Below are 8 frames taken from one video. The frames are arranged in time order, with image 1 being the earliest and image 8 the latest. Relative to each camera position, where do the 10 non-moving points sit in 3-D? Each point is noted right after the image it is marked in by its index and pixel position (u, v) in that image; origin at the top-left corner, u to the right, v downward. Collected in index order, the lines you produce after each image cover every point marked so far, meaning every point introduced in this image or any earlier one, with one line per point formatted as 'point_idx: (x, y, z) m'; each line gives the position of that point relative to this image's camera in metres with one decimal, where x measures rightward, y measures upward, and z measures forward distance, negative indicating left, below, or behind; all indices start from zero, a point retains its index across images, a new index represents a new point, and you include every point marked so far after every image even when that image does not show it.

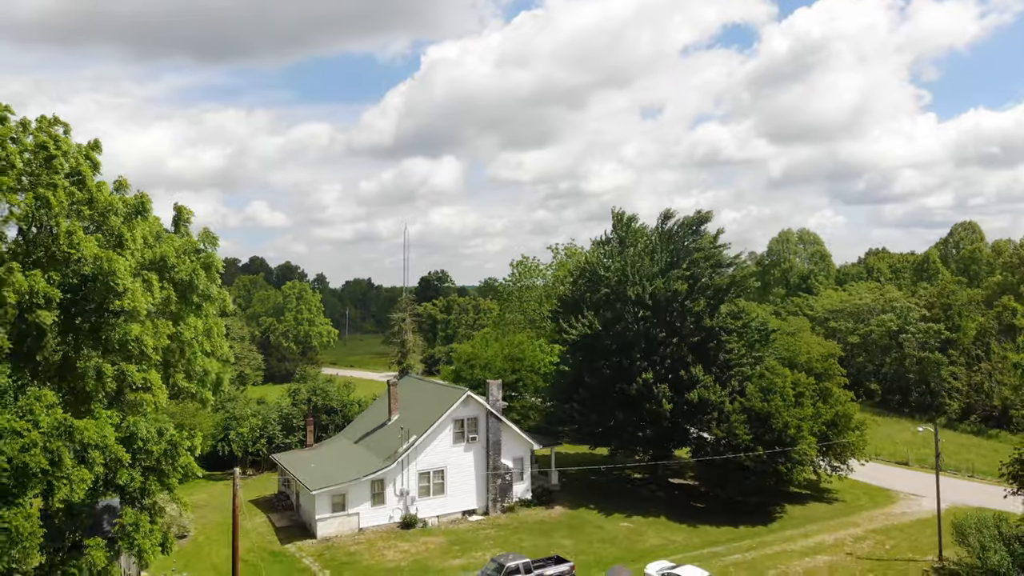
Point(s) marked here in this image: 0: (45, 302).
0: (-7.6, -0.3, +14.1) m
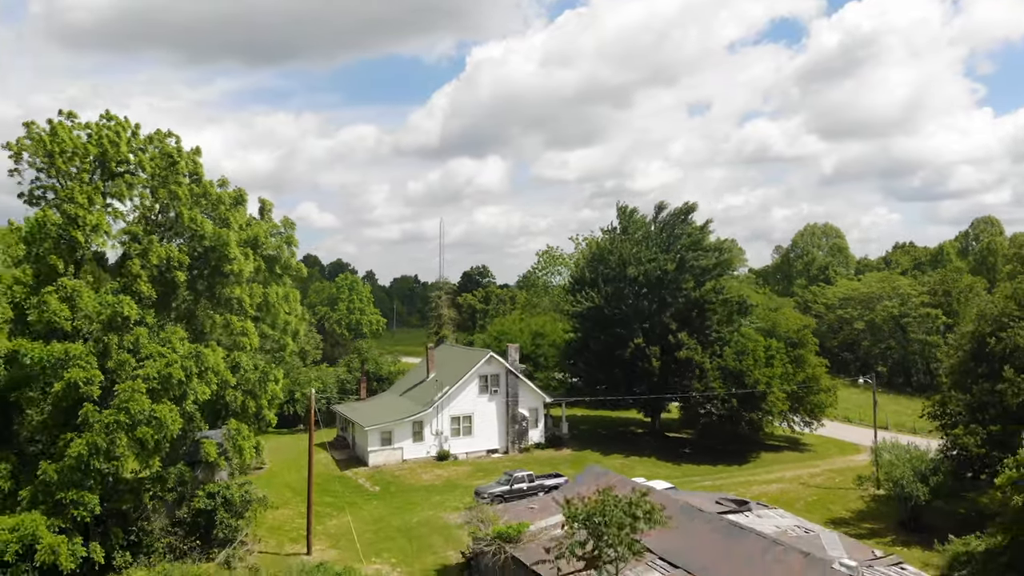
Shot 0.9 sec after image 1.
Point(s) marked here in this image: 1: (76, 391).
0: (-7.6, +0.4, +19.7) m
1: (-8.5, -2.1, +17.2) m
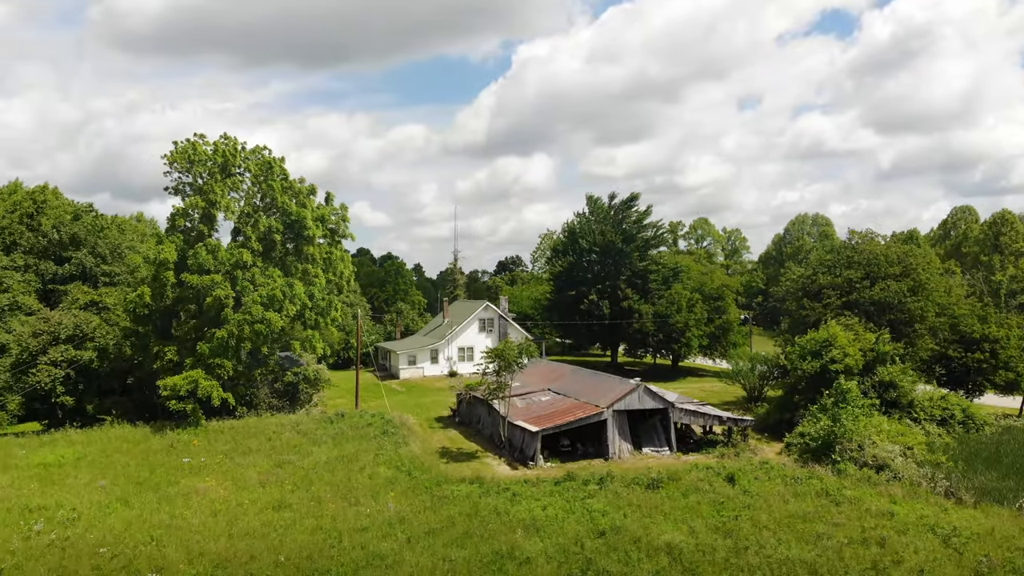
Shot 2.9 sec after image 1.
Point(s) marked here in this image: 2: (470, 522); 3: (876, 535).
0: (-8.7, +2.0, +31.6) m
1: (-9.7, -0.5, +29.1) m
2: (-0.7, -4.5, +16.2) m
3: (+6.9, -4.6, +16.1) m
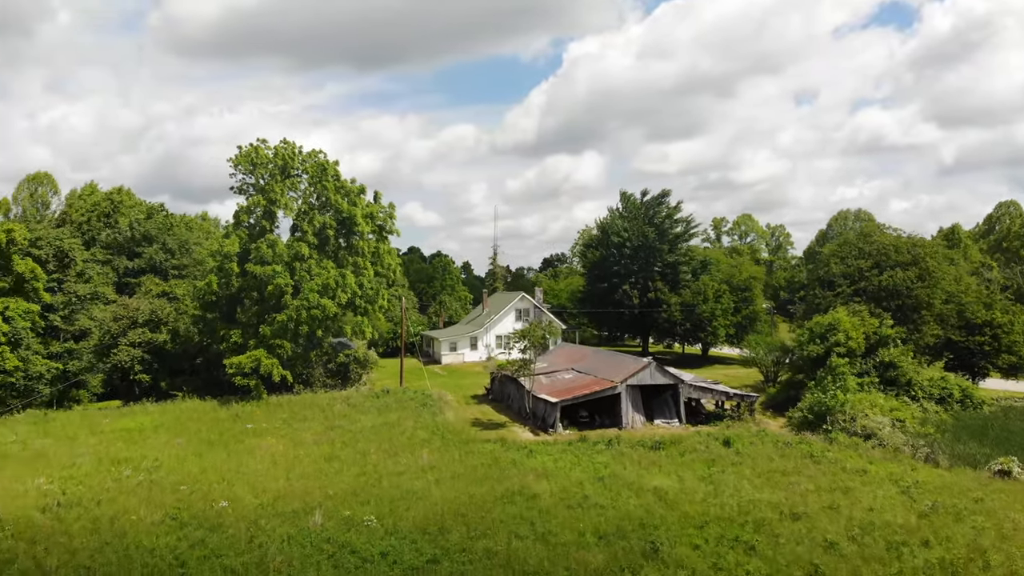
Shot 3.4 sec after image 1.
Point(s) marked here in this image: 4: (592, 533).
0: (-7.5, +2.4, +34.8) m
1: (-8.6, -0.1, +32.4) m
2: (-0.4, -4.1, +19.0) m
3: (+7.2, -4.2, +18.5) m
4: (+1.4, -4.1, +14.1) m
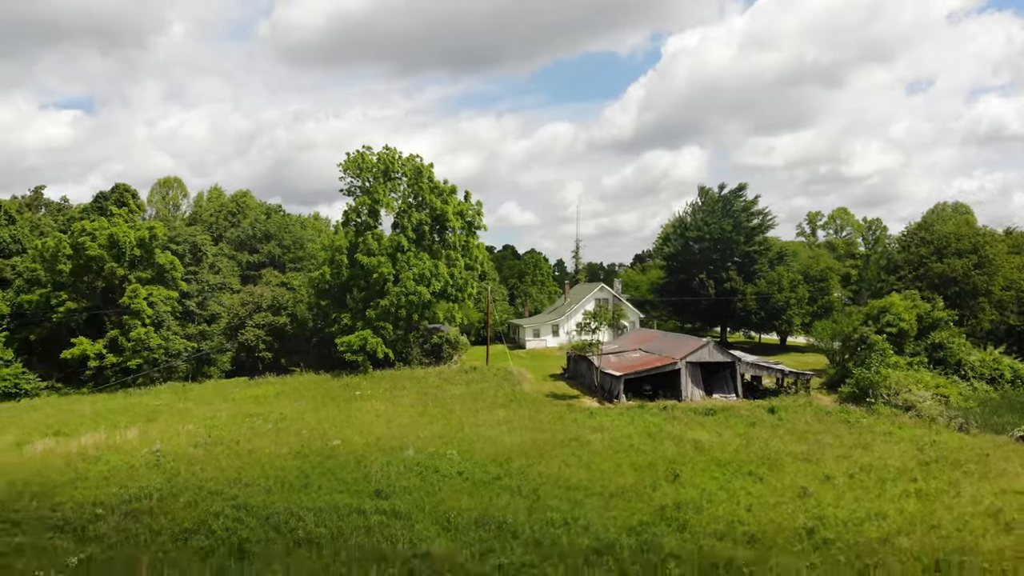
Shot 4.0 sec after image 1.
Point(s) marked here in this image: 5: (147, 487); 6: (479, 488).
0: (-4.1, +2.9, +38.9) m
1: (-5.5, +0.4, +36.6) m
2: (+1.2, -3.6, +22.4) m
3: (+8.7, -3.7, +21.0) m
4: (+2.4, -3.6, +17.3) m
5: (-6.7, -3.7, +16.1) m
6: (-0.5, -3.5, +15.2) m
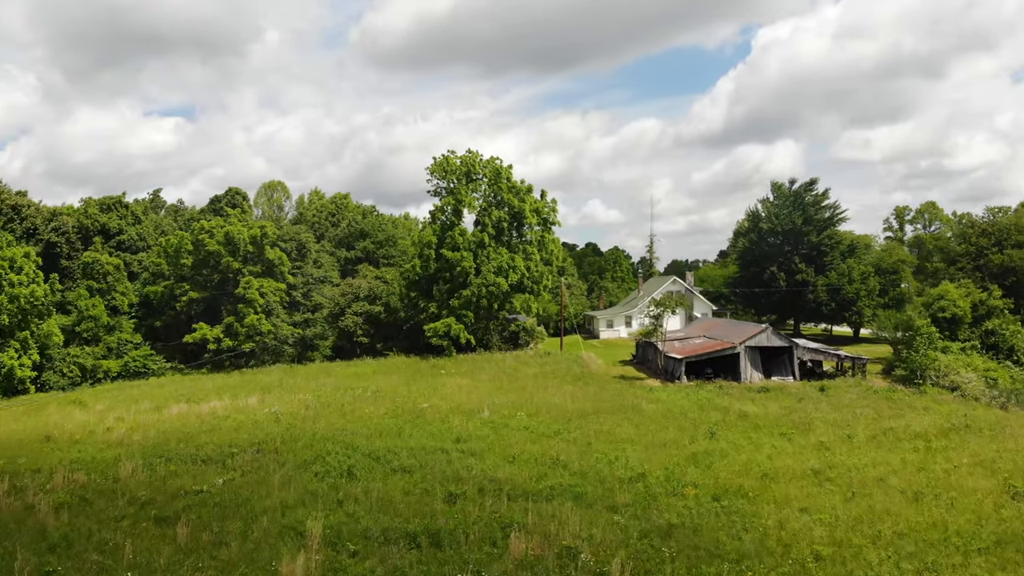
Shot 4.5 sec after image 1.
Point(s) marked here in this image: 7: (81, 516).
0: (-0.6, +3.3, +41.9) m
1: (-2.2, +0.7, +39.8) m
2: (+3.1, -3.2, +25.0) m
3: (+10.4, -3.3, +22.9) m
4: (+3.8, -3.2, +19.9) m
5: (-5.4, -3.3, +19.5) m
6: (+0.7, -3.2, +18.1) m
7: (-6.7, -3.5, +13.5) m
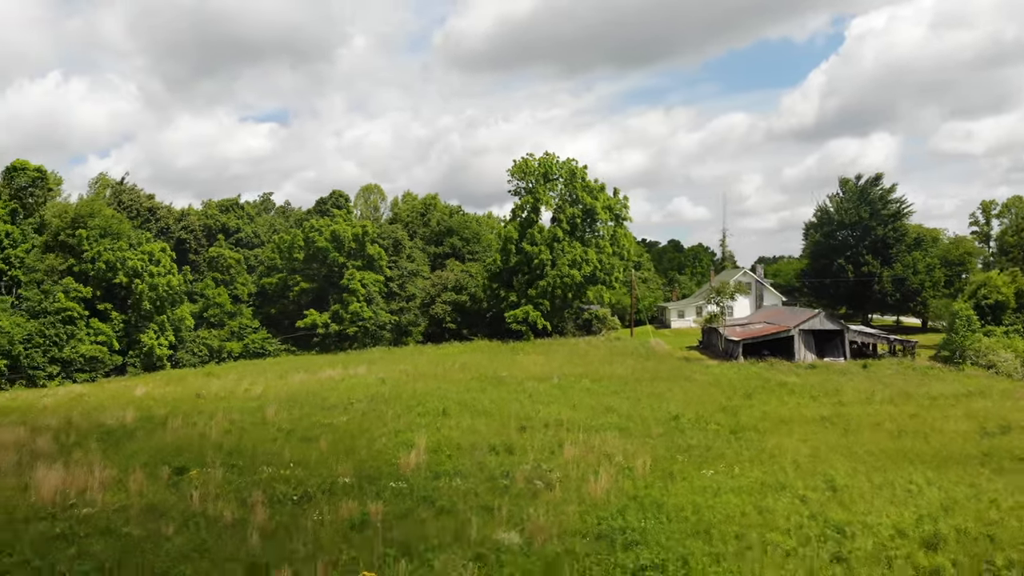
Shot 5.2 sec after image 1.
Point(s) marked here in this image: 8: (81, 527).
0: (+3.3, +3.8, +45.6) m
1: (+1.5, +1.2, +43.6) m
2: (+5.4, -2.7, +28.4) m
3: (+12.4, -2.9, +25.6) m
4: (+5.5, -2.8, +23.2) m
5: (-3.7, -2.8, +23.8) m
6: (+2.3, -2.7, +21.7) m
7: (-5.6, -3.0, +17.9) m
8: (-5.8, -3.2, +11.6) m
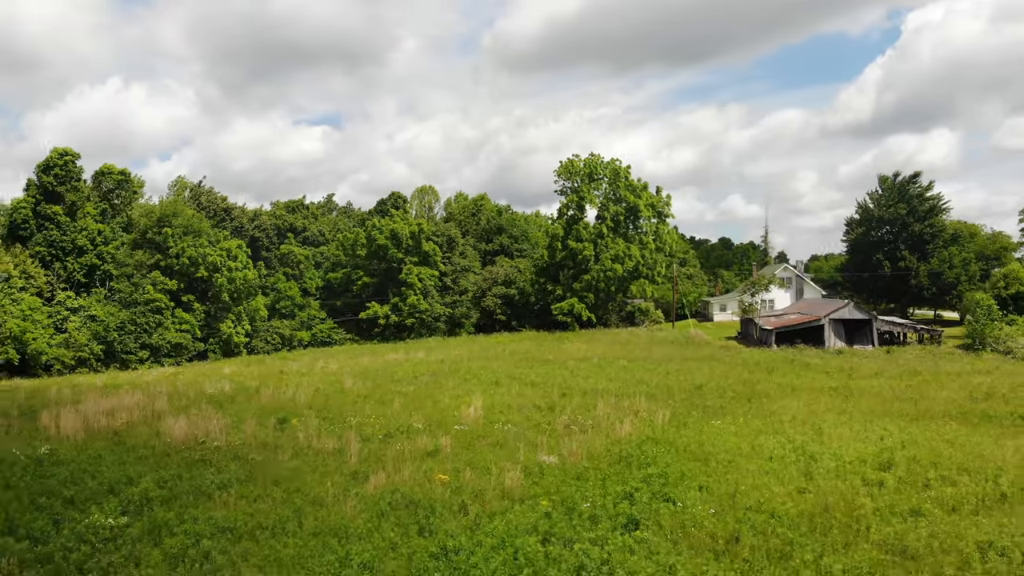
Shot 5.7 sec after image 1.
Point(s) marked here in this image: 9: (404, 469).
0: (+6.0, +4.1, +48.2) m
1: (+4.1, +1.6, +46.4) m
2: (+7.0, -2.4, +30.9) m
3: (+13.9, -2.5, +27.7) m
4: (+6.9, -2.4, +25.7) m
5: (-2.3, -2.5, +26.8) m
6: (+3.5, -2.4, +24.4) m
7: (-4.5, -2.7, +21.0) m
8: (-5.1, -2.9, +14.8) m
9: (-1.6, -2.6, +12.4) m
